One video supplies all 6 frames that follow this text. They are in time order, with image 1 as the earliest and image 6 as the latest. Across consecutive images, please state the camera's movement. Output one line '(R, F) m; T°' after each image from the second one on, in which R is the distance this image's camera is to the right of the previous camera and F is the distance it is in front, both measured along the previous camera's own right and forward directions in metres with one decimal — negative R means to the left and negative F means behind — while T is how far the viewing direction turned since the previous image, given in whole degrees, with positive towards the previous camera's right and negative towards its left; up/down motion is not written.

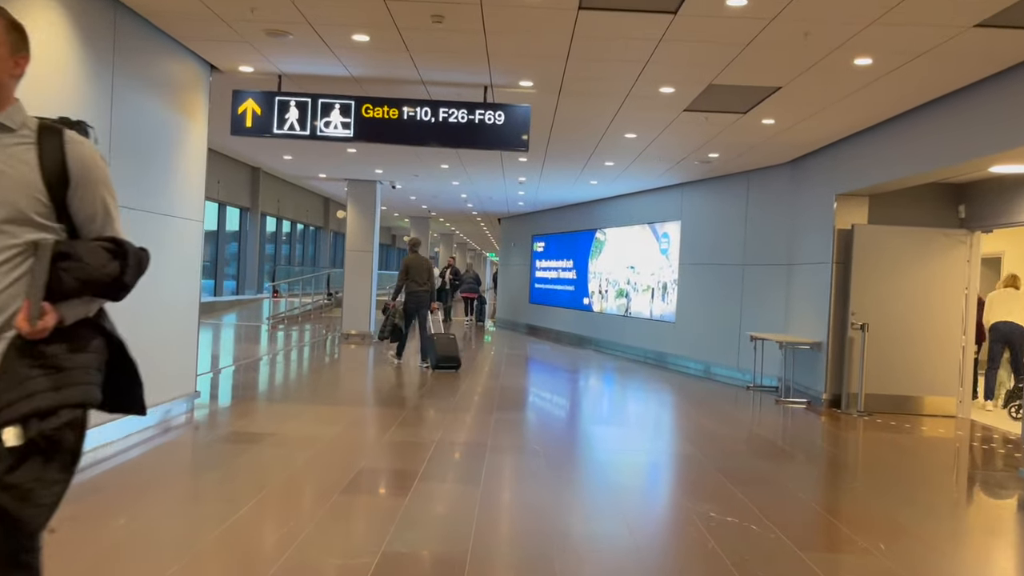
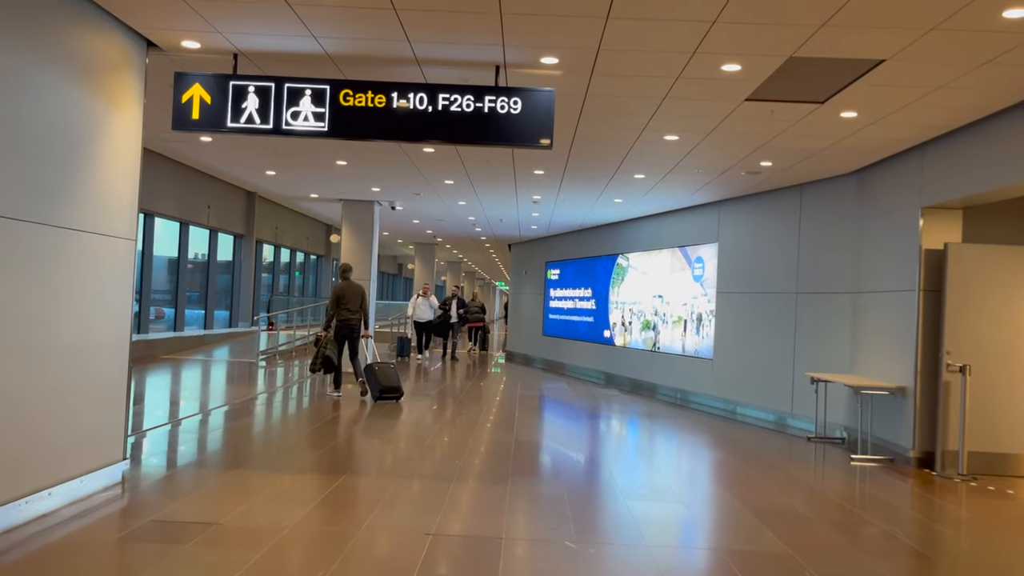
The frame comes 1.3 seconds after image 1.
(-0.1, +1.4) m; -1°
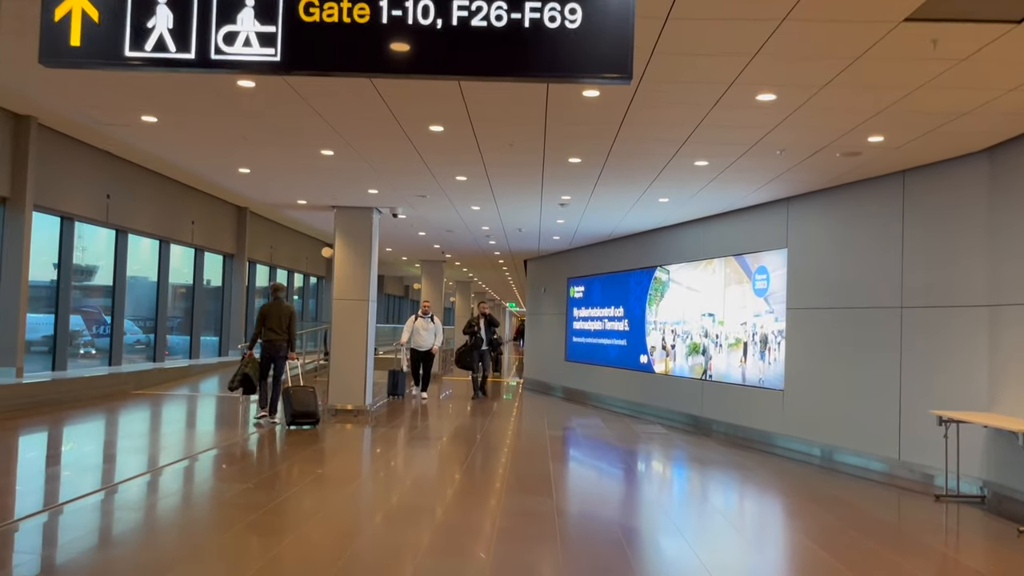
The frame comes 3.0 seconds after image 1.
(-0.2, +1.8) m; 0°
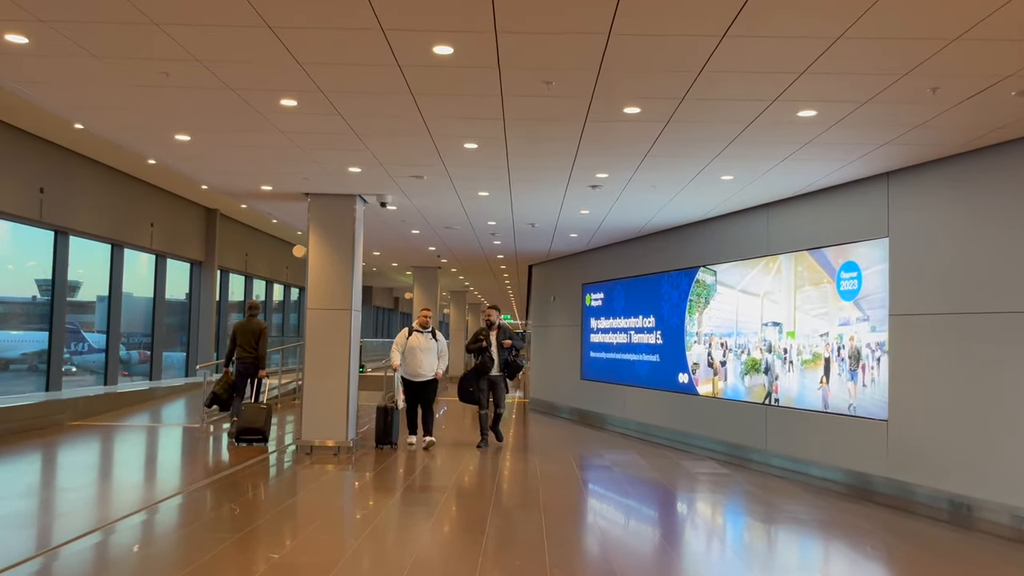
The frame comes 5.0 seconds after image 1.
(-0.3, +2.0) m; +1°
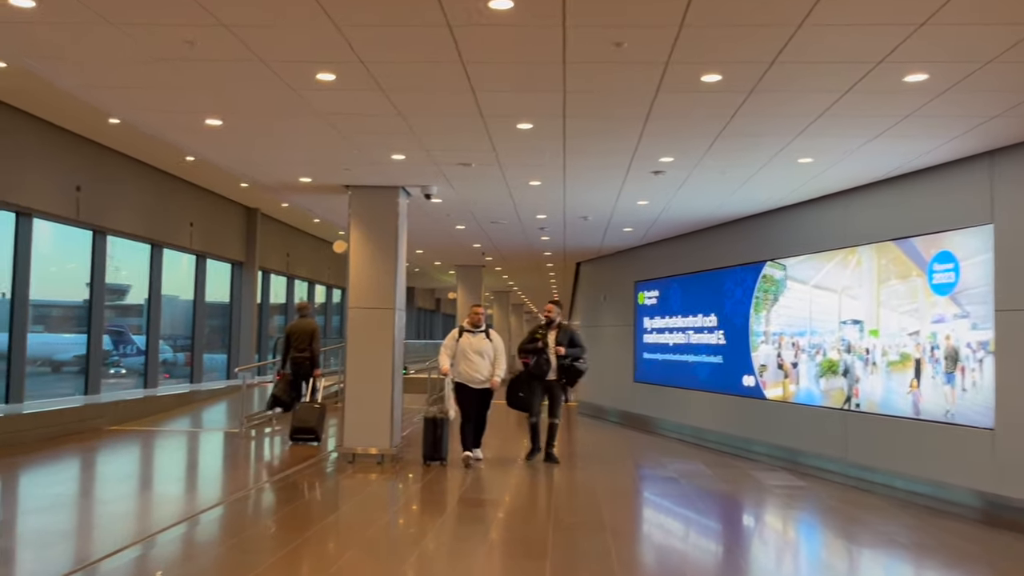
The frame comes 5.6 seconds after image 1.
(-0.1, +0.6) m; -3°
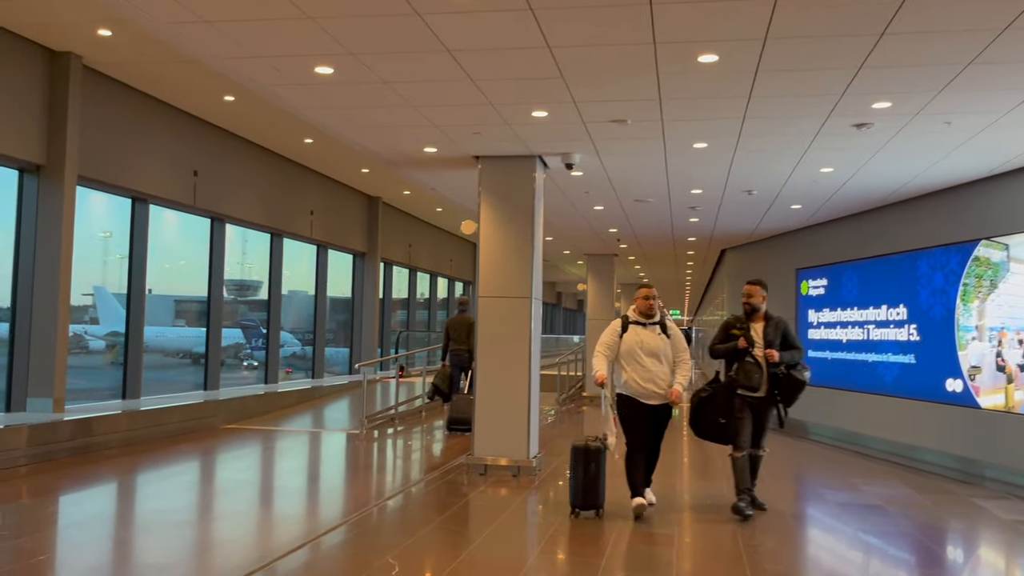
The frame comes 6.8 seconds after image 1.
(-0.3, +1.1) m; -8°
